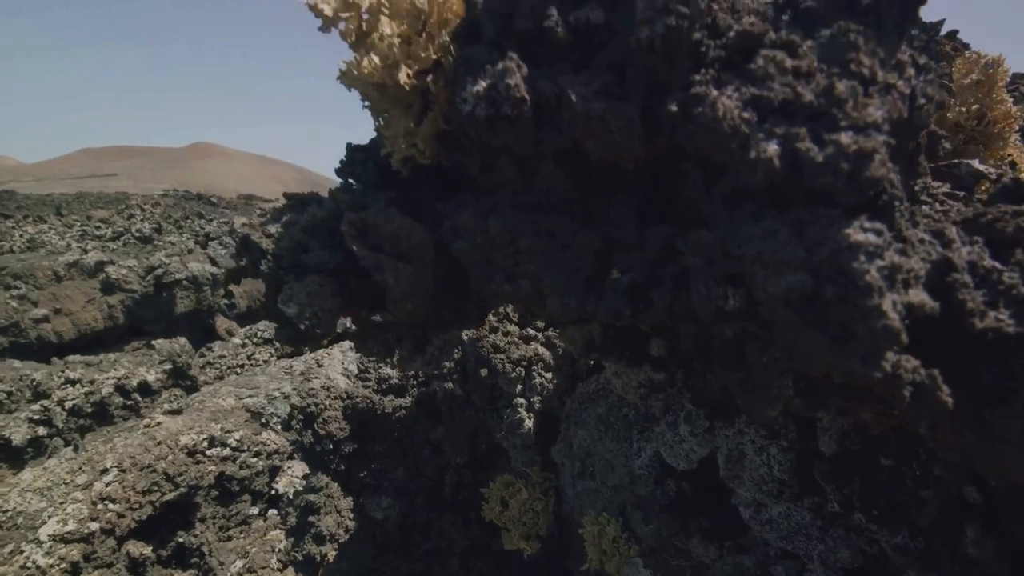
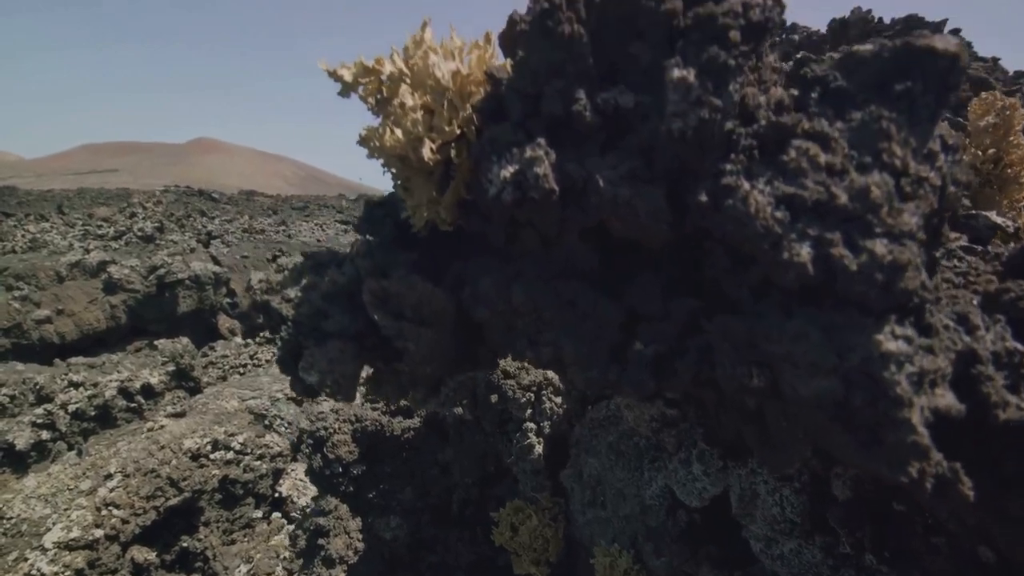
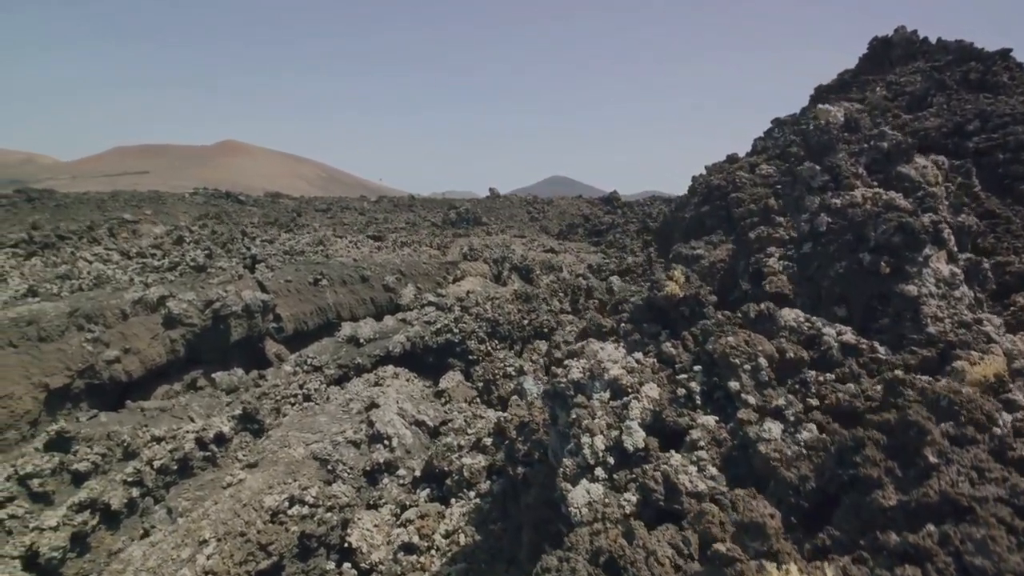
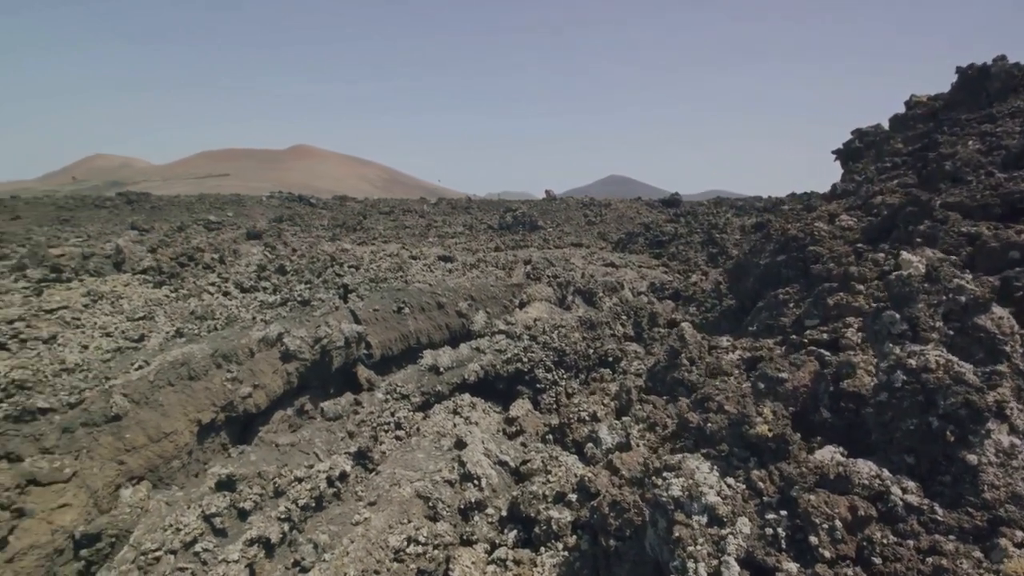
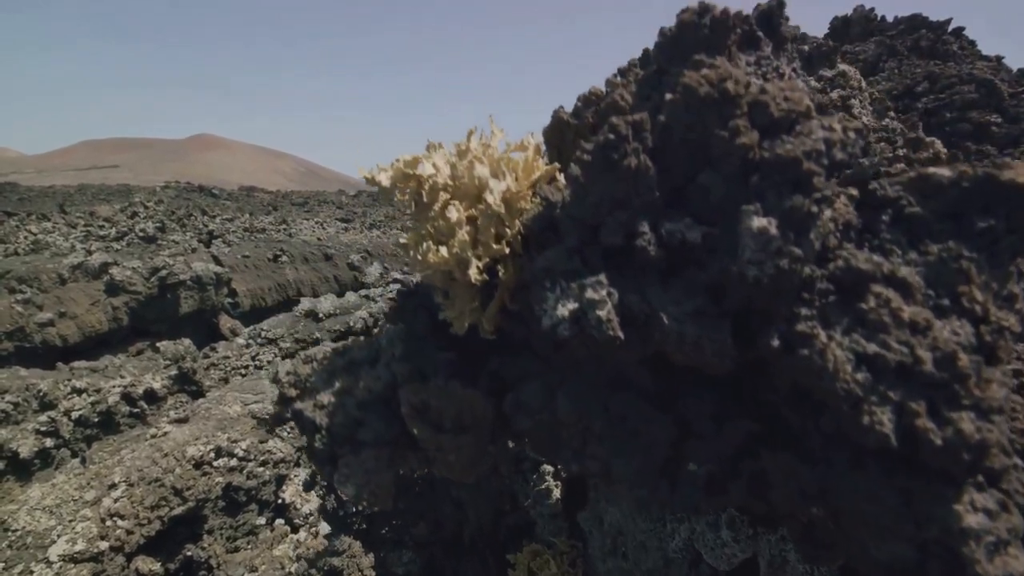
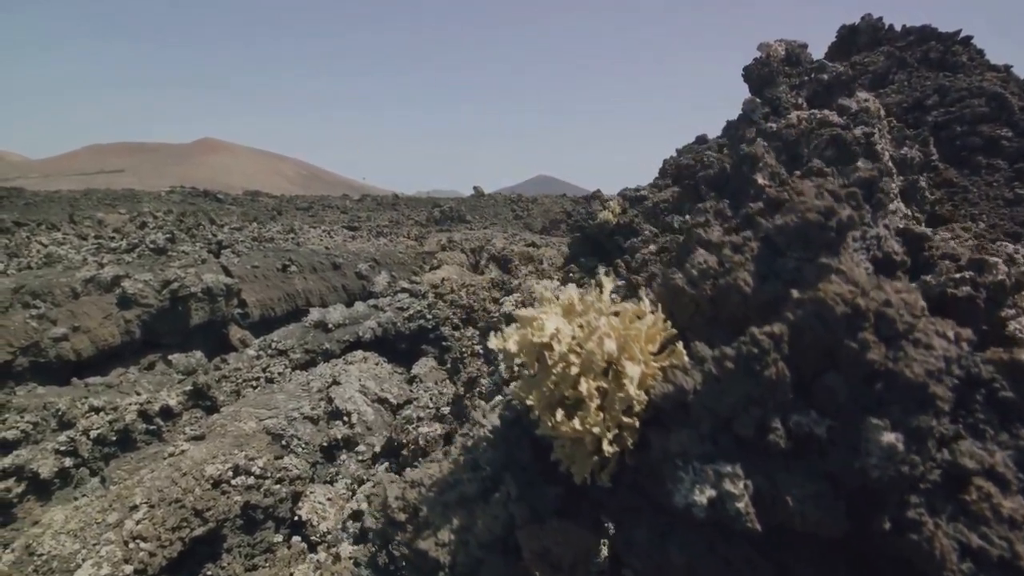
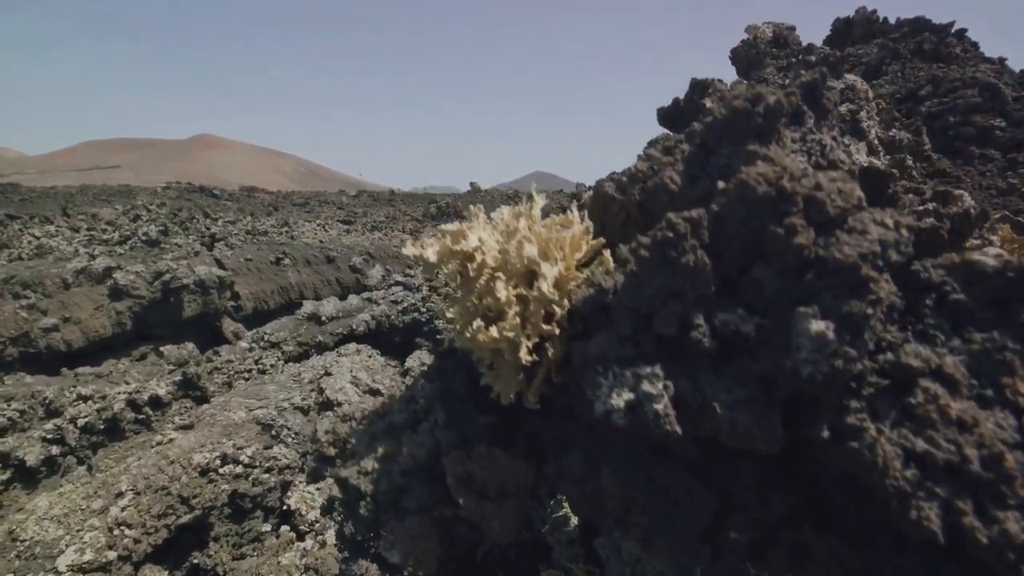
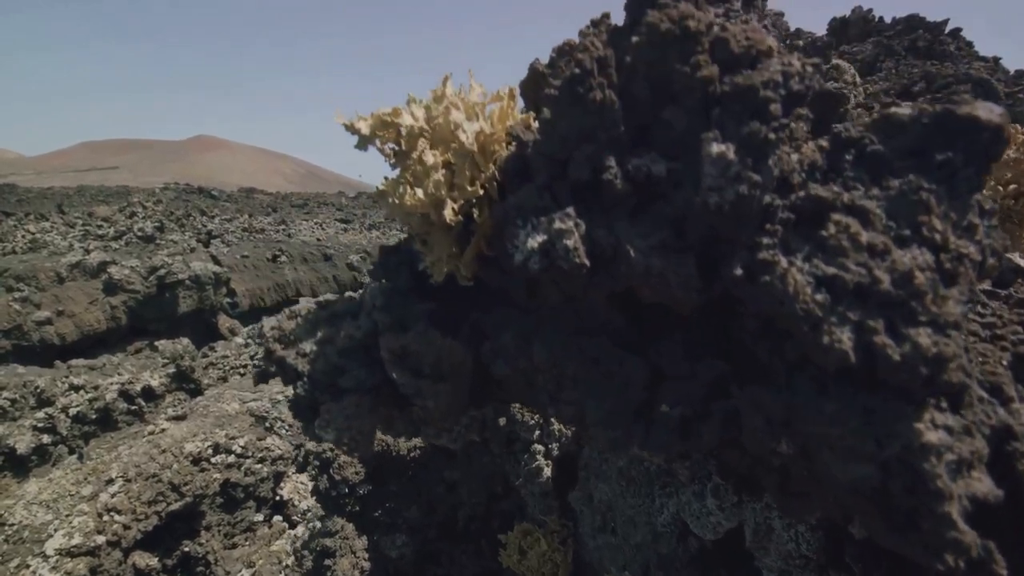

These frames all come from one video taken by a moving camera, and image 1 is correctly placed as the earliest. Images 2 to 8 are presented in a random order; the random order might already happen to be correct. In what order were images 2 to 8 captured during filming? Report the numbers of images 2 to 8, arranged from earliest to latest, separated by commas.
2, 8, 5, 7, 6, 3, 4
